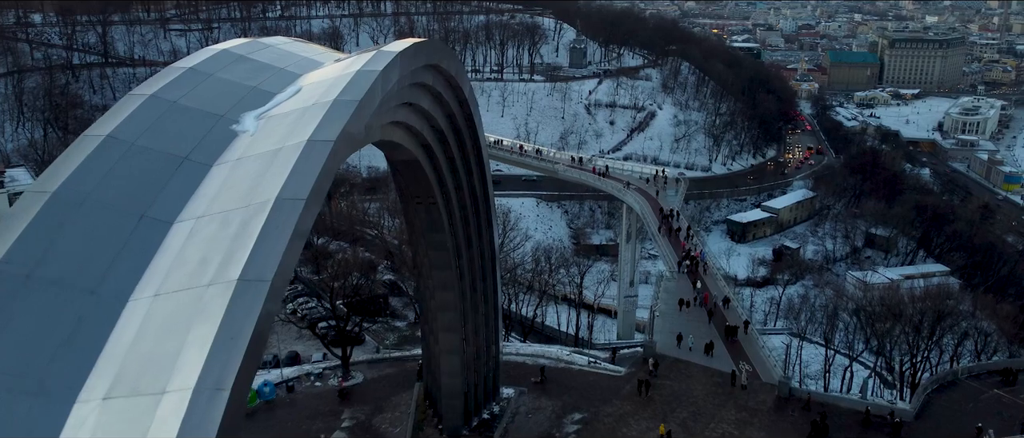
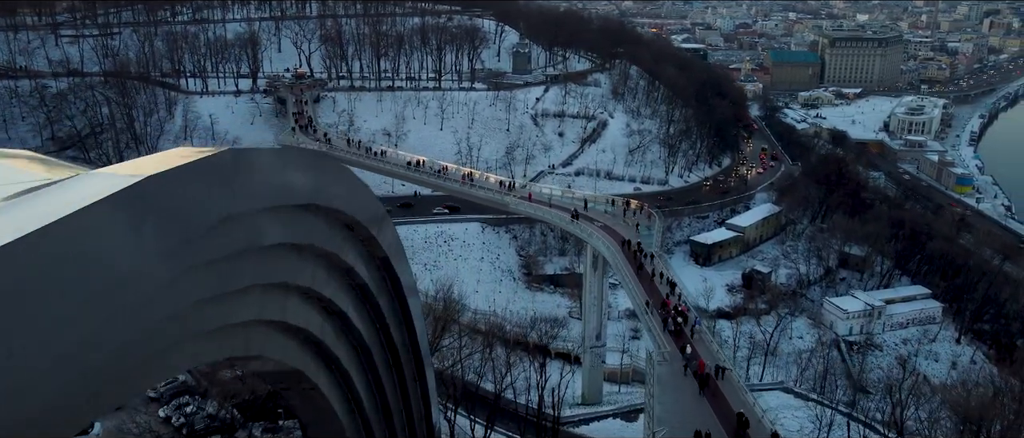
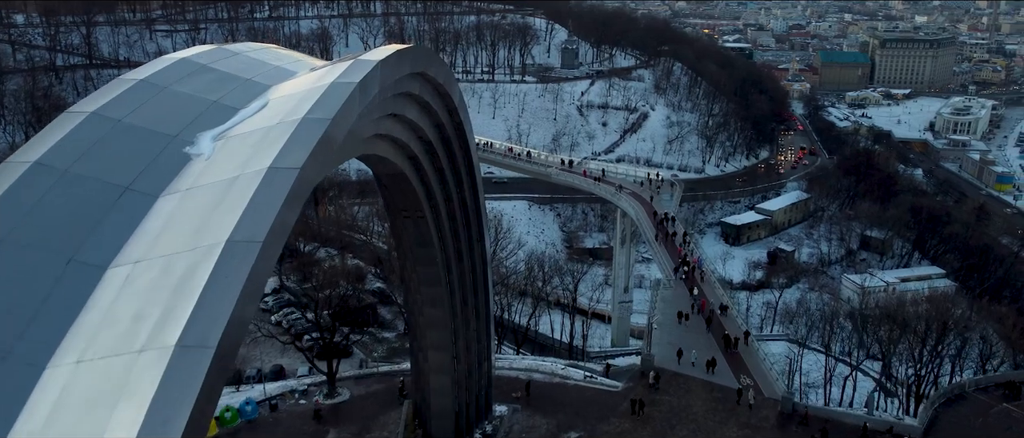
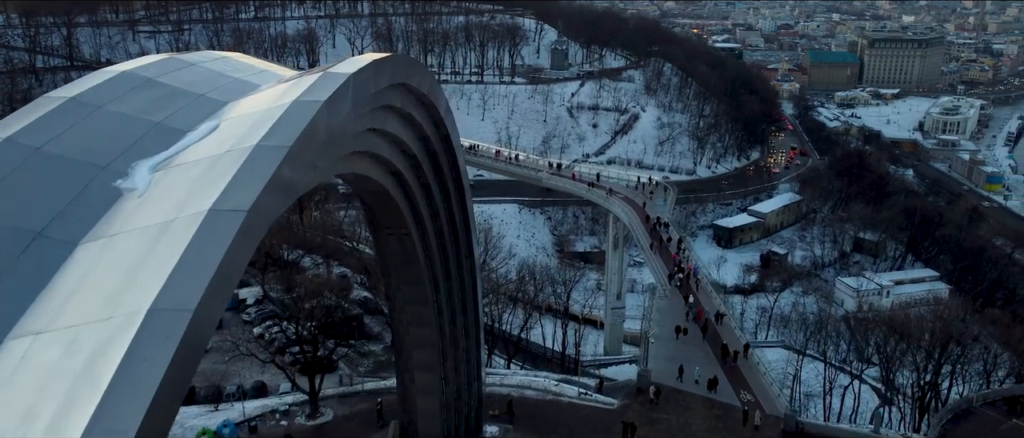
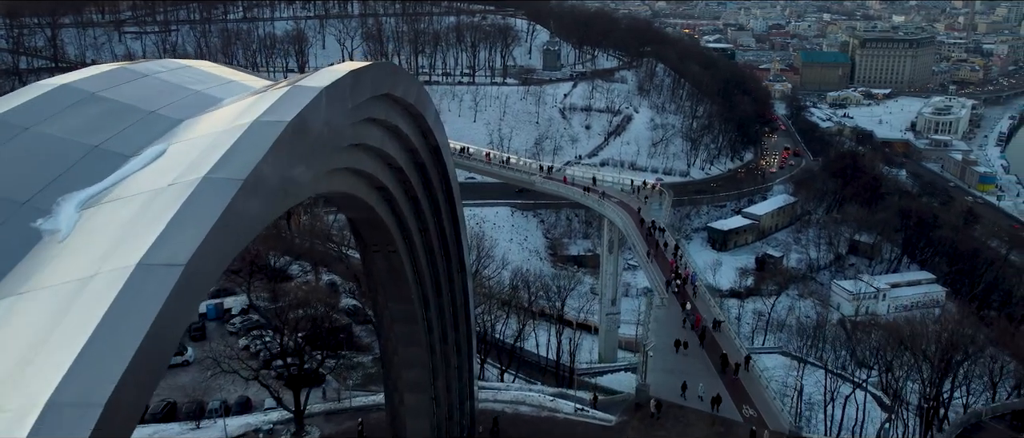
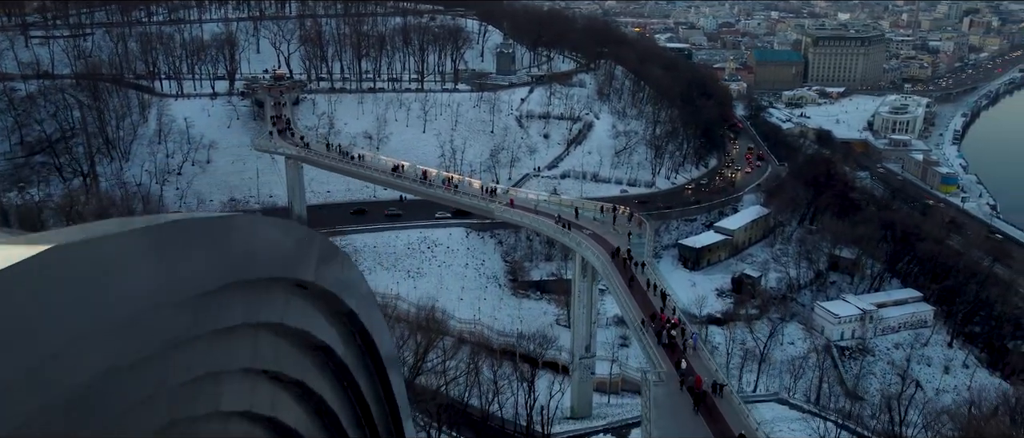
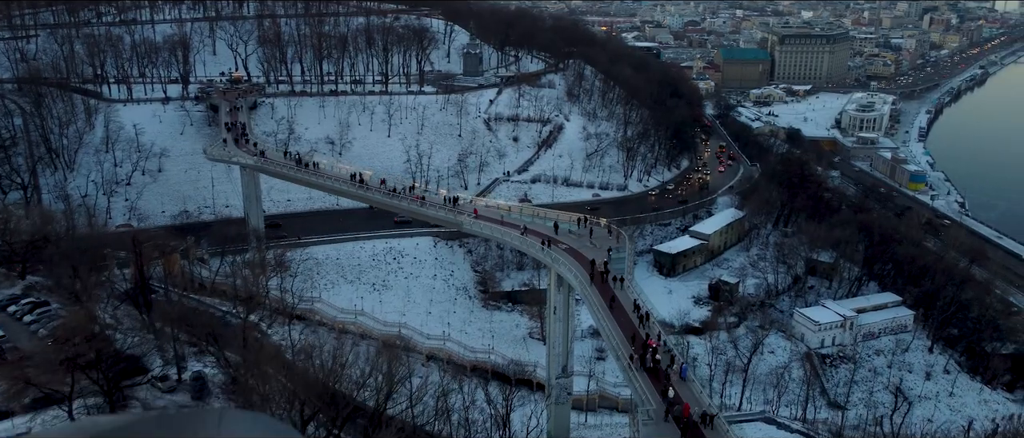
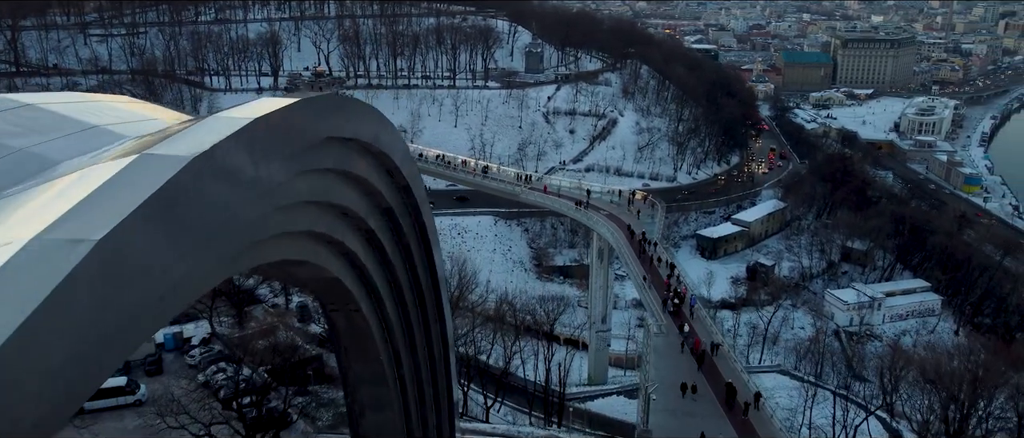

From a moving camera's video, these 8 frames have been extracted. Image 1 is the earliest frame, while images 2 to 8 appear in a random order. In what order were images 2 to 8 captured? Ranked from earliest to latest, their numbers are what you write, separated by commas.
3, 4, 5, 8, 2, 6, 7
